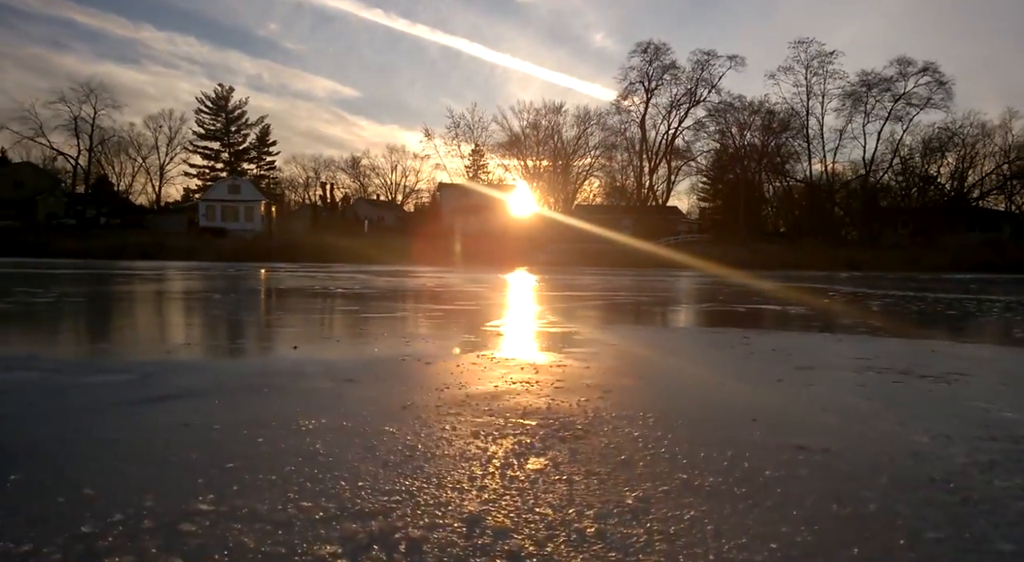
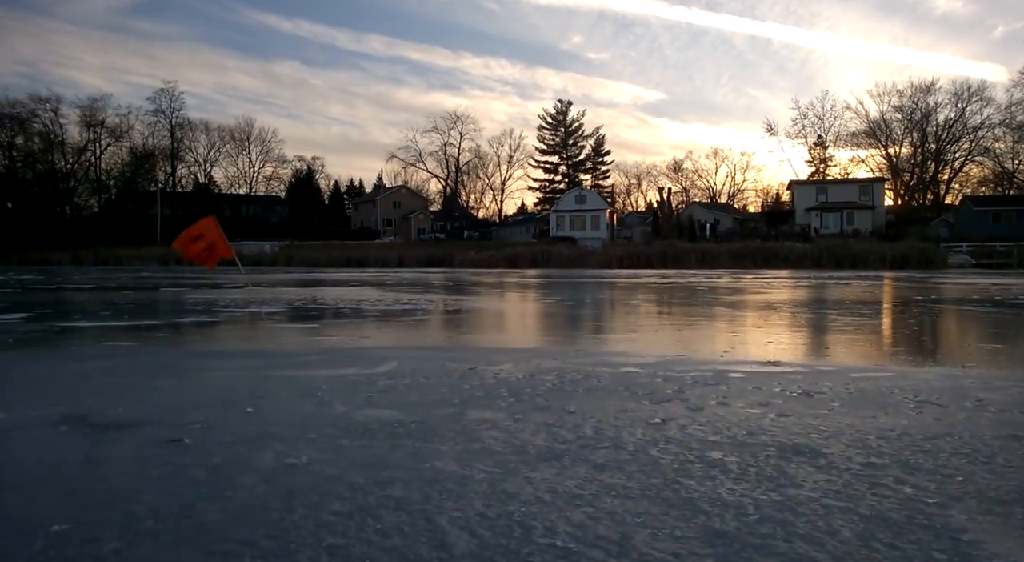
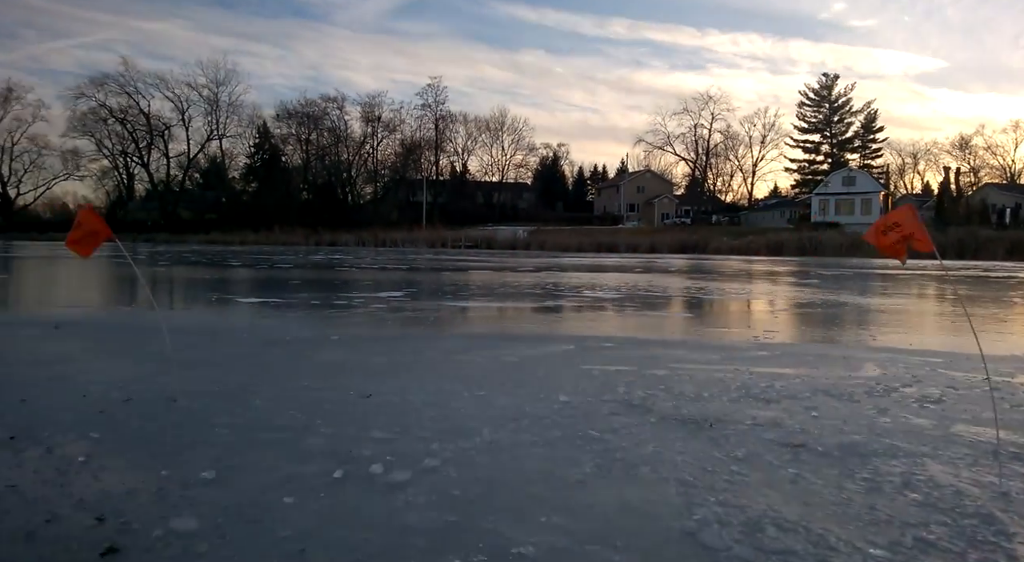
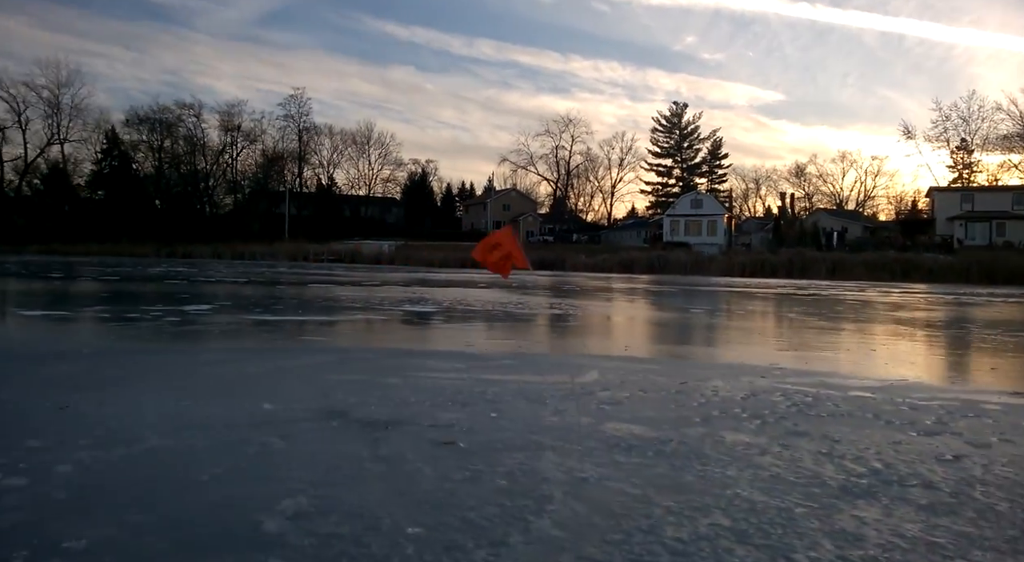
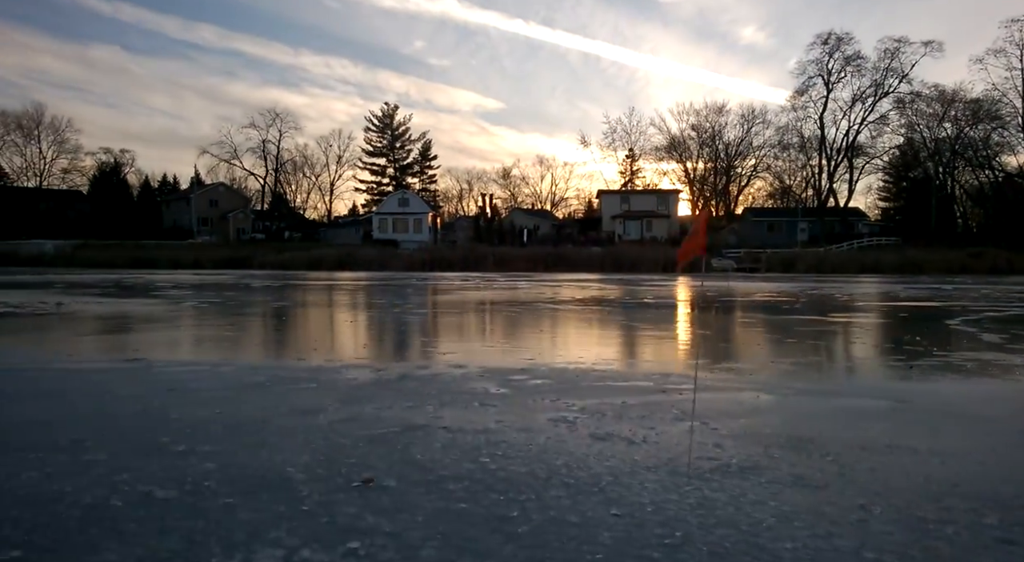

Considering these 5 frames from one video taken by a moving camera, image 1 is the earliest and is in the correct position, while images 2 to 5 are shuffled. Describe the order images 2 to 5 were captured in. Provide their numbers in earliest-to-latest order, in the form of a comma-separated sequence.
5, 2, 4, 3
